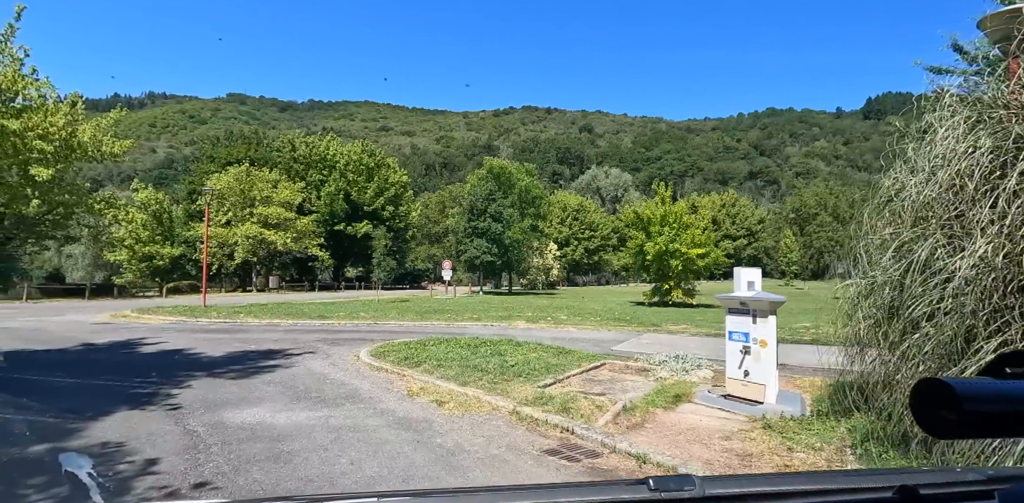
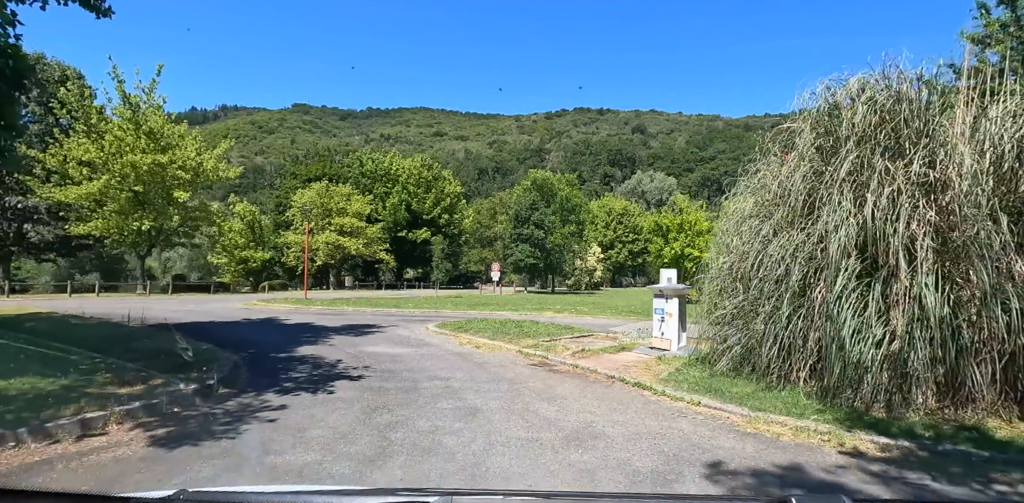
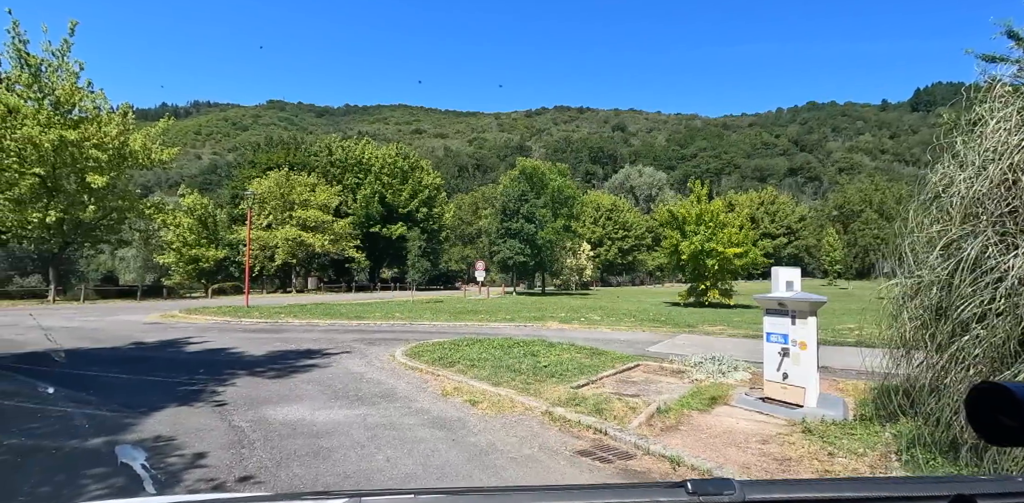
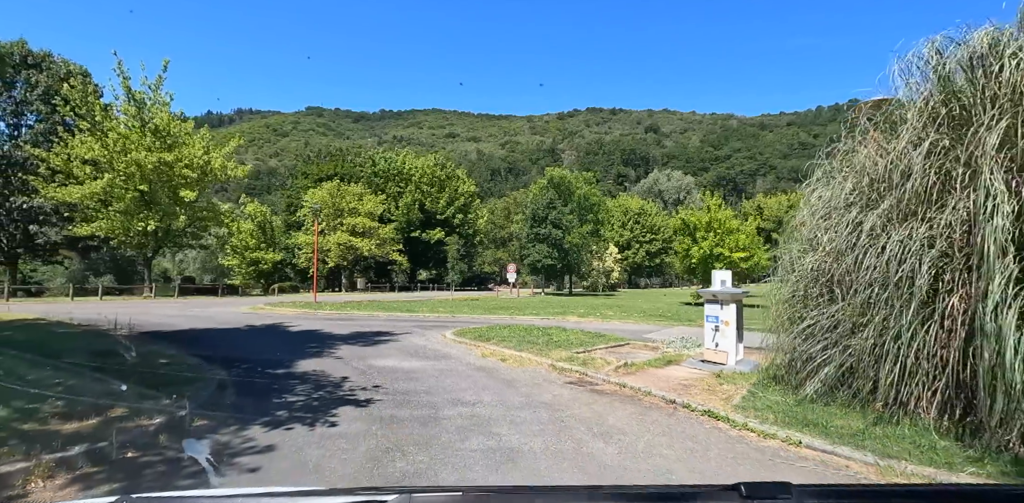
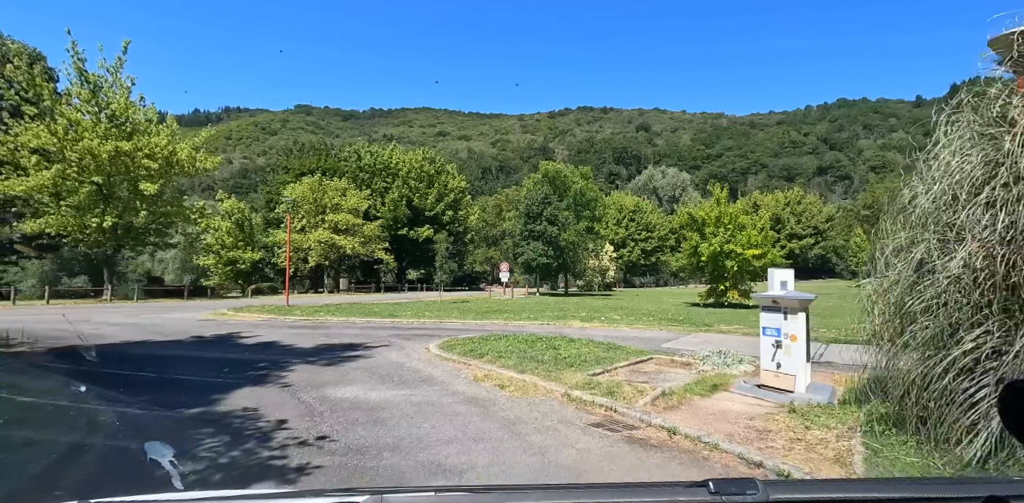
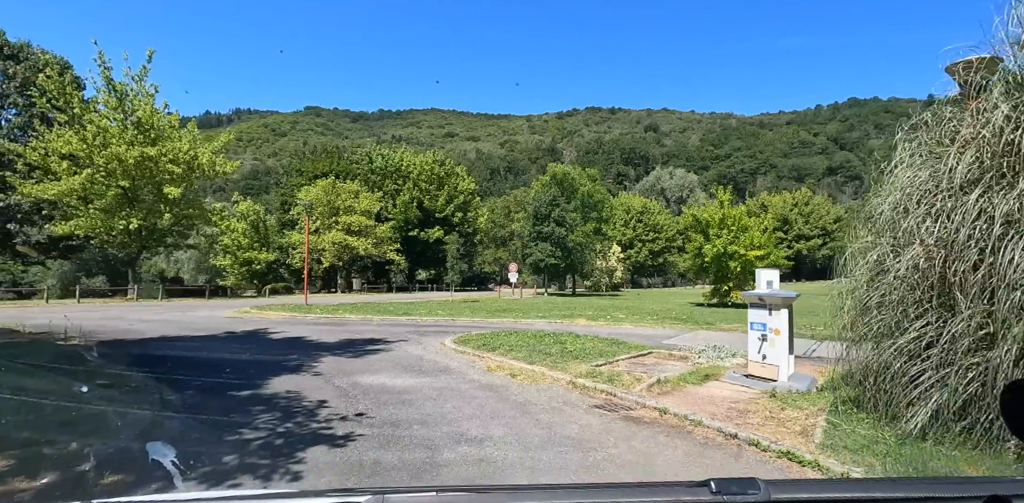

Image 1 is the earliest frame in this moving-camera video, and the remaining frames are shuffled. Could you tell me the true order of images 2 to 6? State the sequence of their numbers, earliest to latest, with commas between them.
3, 5, 6, 4, 2
